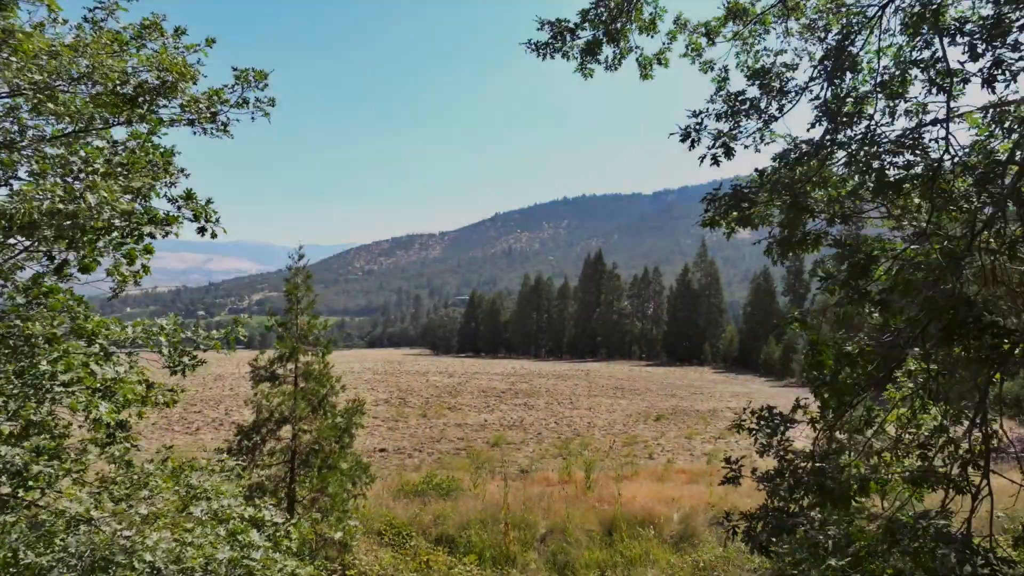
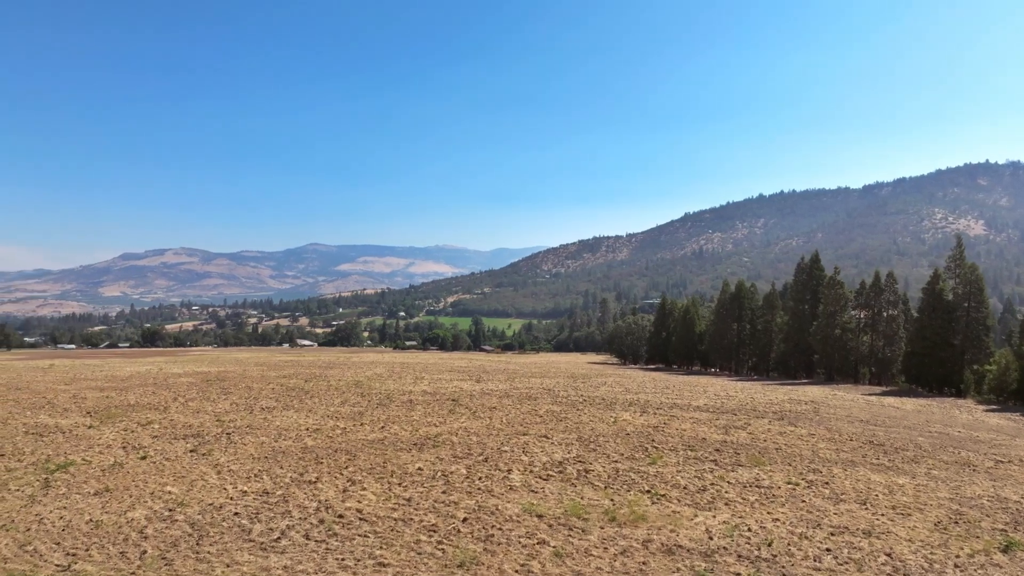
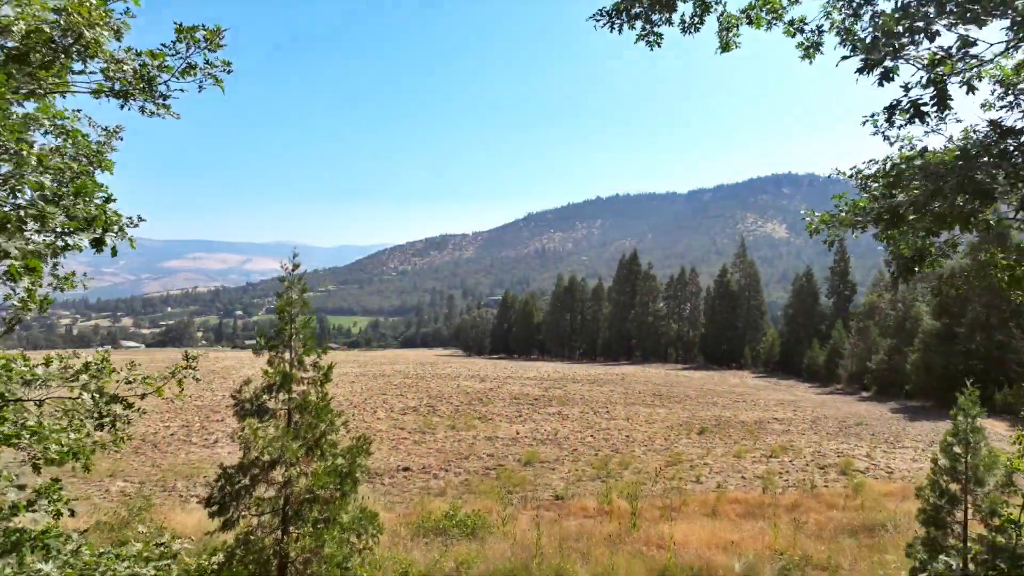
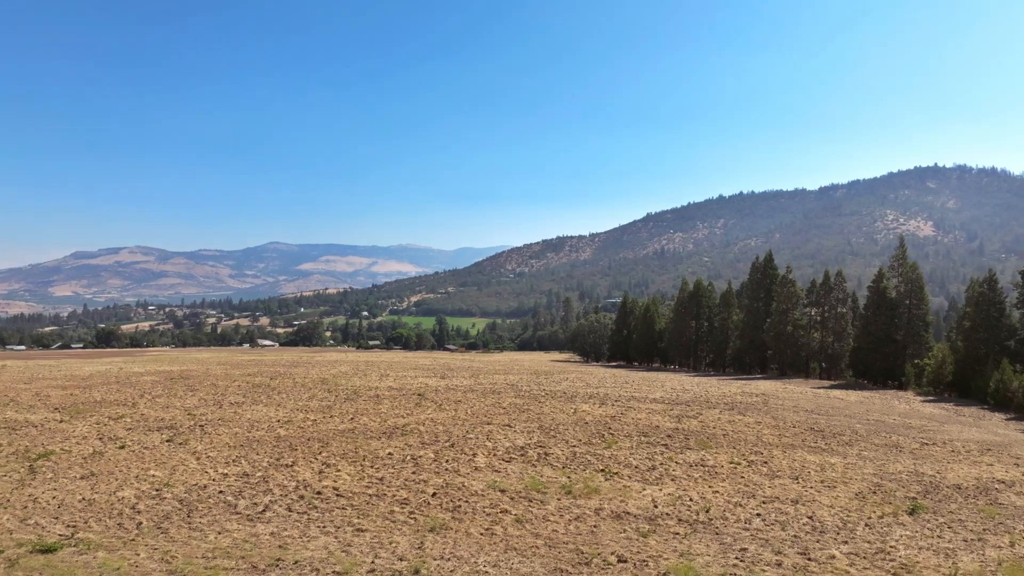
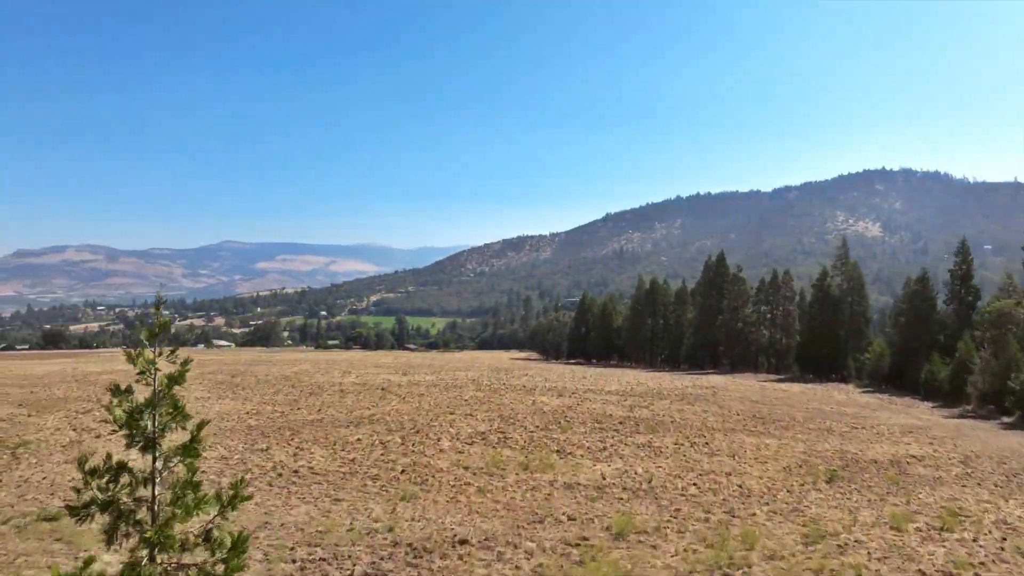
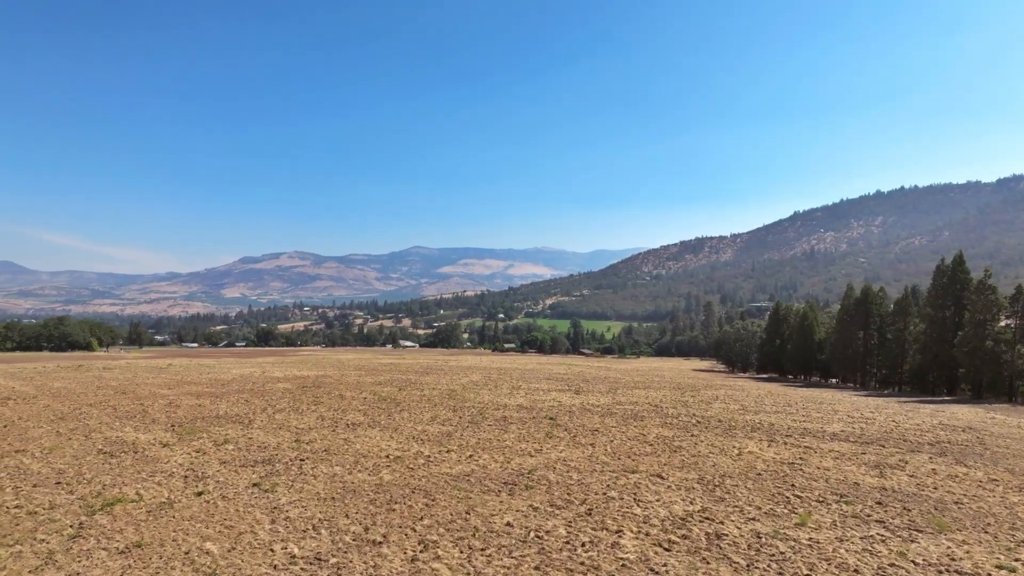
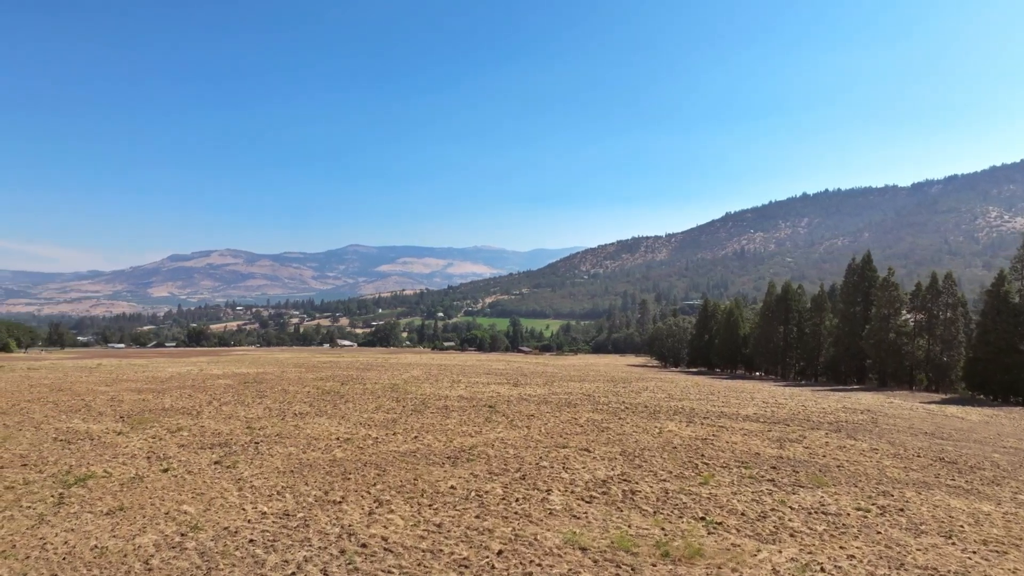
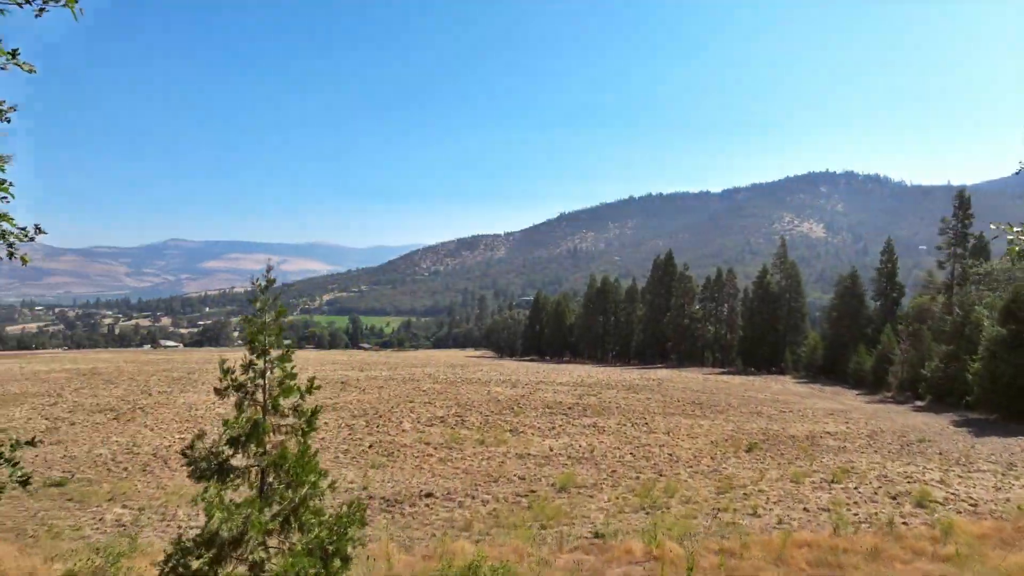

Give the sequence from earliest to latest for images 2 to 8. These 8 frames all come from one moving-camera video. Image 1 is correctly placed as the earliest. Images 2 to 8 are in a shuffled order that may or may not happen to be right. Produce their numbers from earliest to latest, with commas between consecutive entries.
3, 8, 5, 4, 2, 7, 6
